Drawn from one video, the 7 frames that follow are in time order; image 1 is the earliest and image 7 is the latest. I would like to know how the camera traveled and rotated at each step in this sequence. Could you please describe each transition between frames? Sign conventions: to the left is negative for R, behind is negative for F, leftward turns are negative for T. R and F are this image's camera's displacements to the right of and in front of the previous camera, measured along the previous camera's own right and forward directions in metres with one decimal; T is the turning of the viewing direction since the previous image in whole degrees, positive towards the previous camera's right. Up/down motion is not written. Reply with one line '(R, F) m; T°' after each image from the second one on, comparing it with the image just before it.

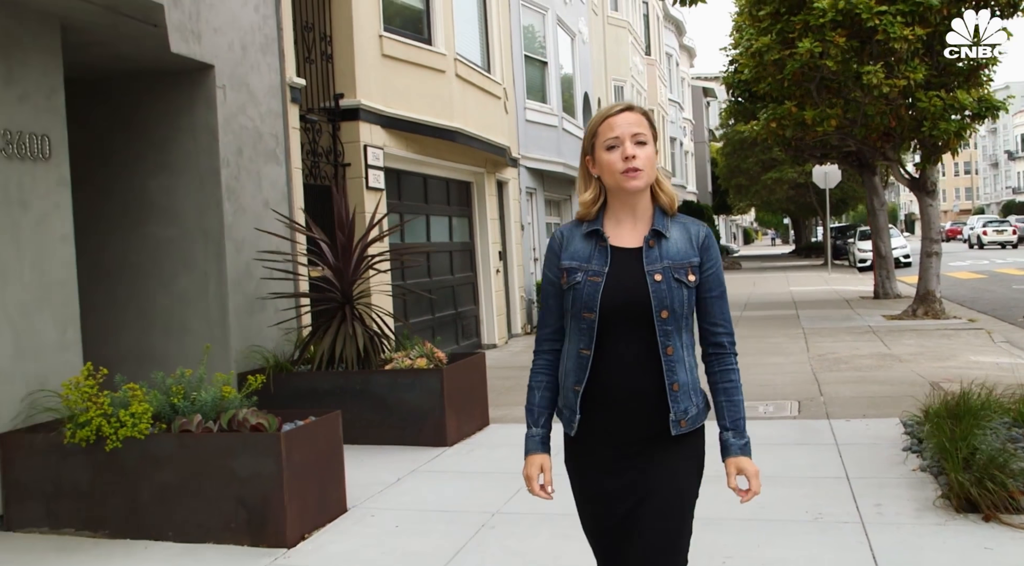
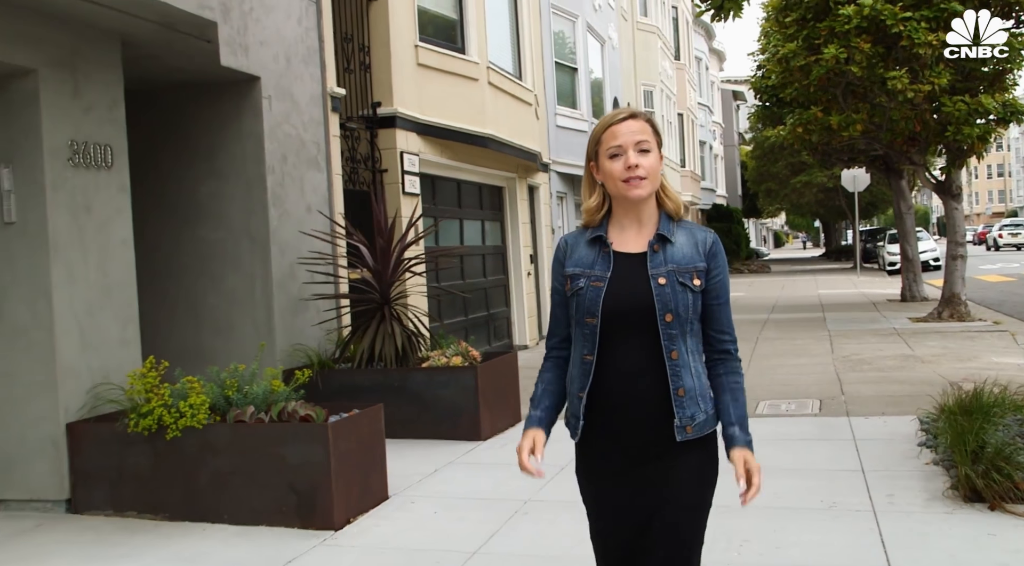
(0.0, -0.4) m; -2°
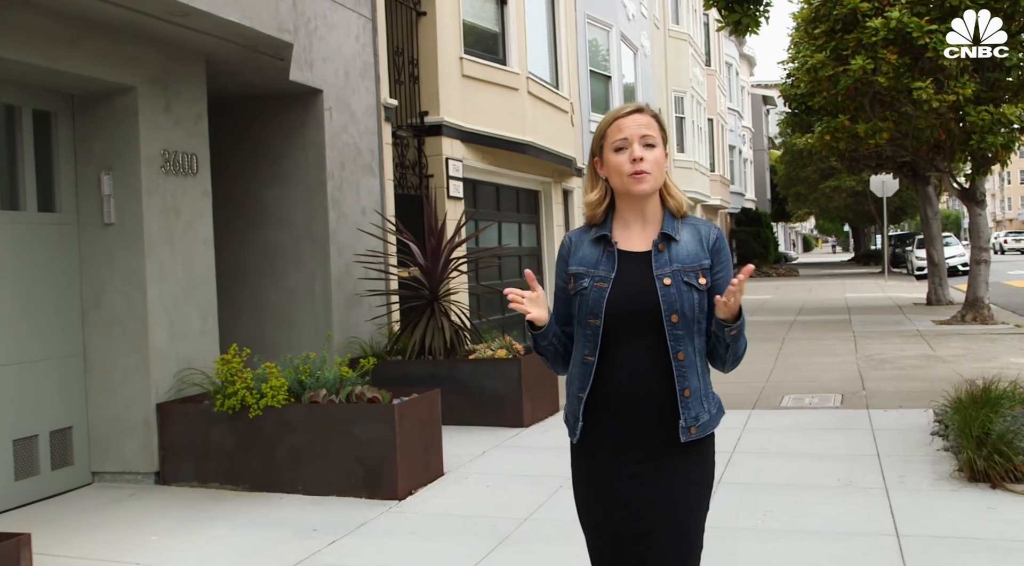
(-0.1, -0.6) m; -2°
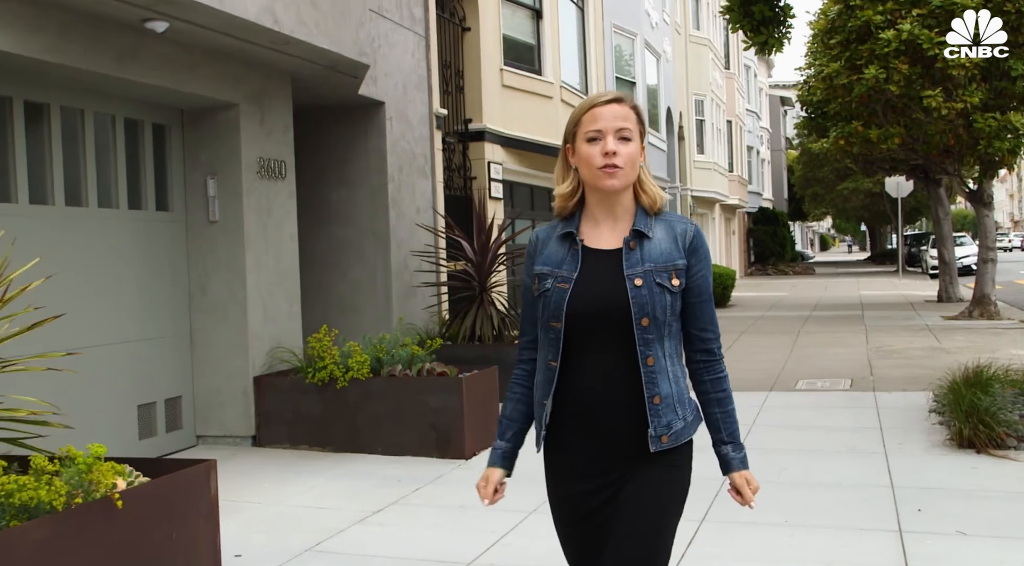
(-0.3, -1.0) m; -1°
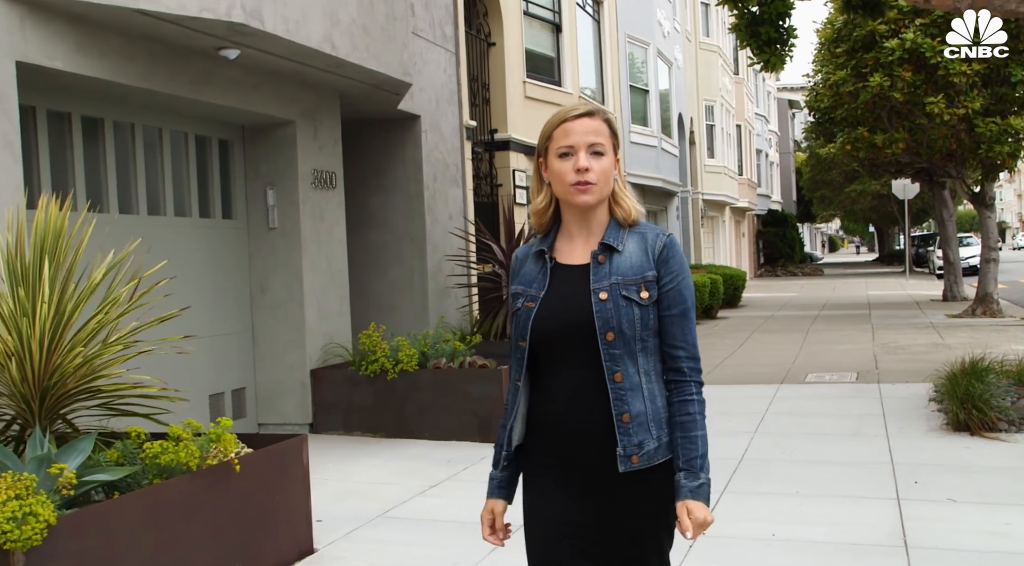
(-0.2, -0.7) m; 0°
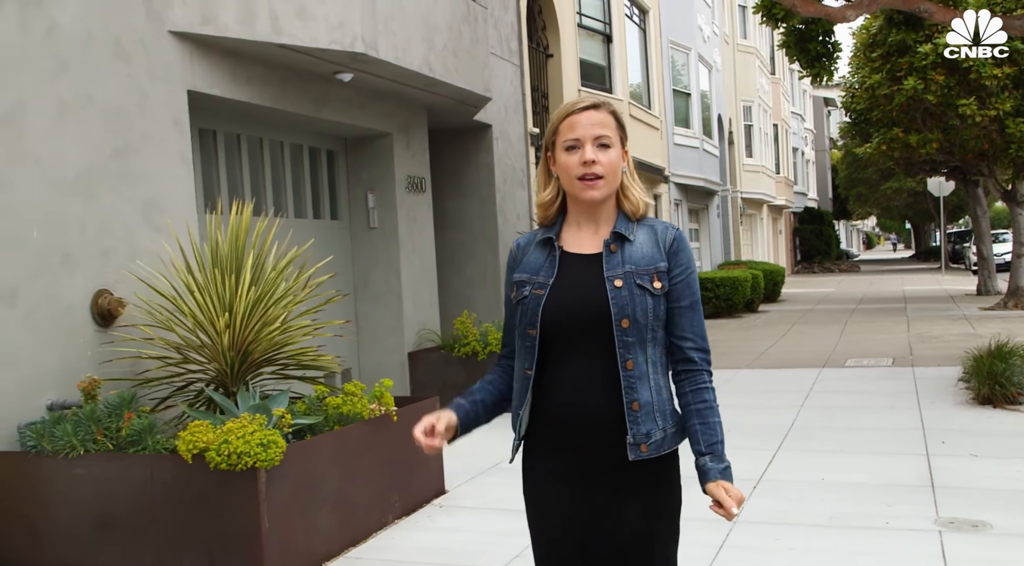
(-0.4, -1.1) m; -2°
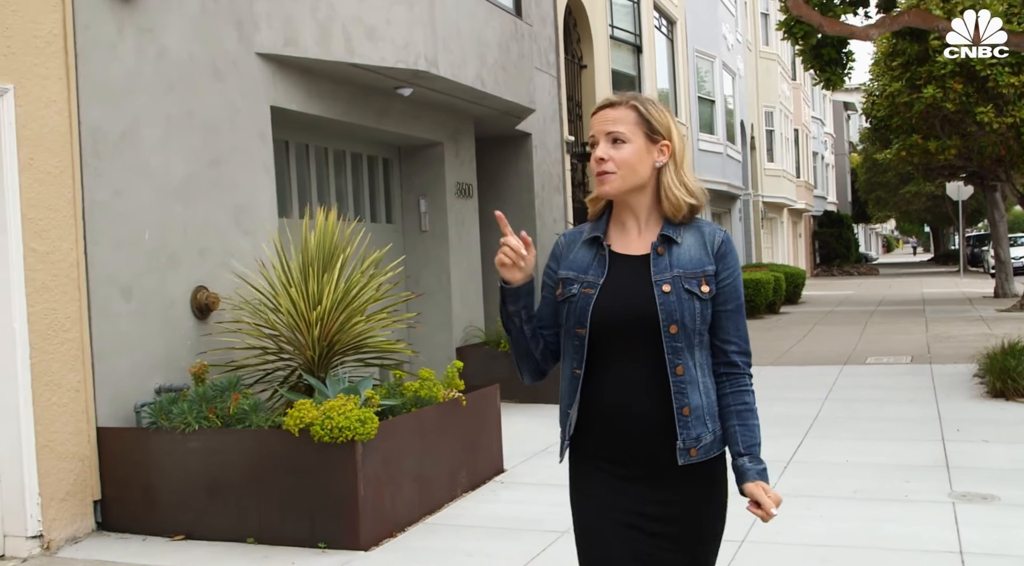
(-0.3, -0.7) m; -1°
